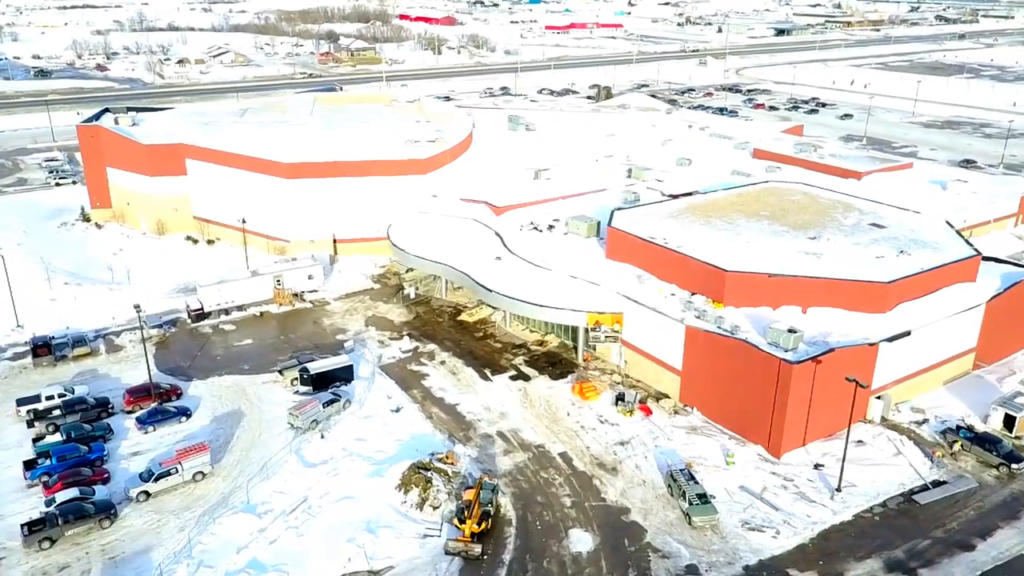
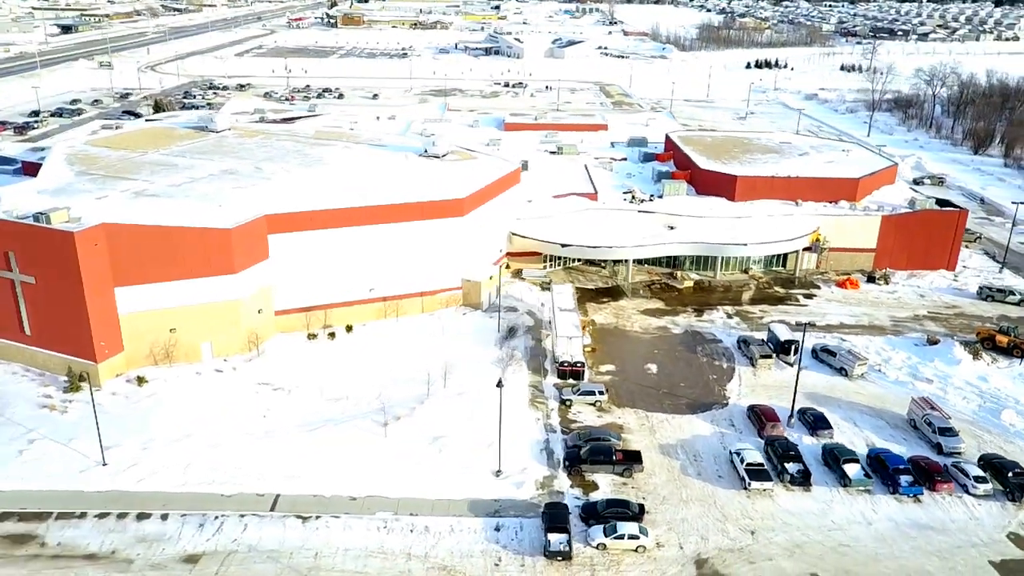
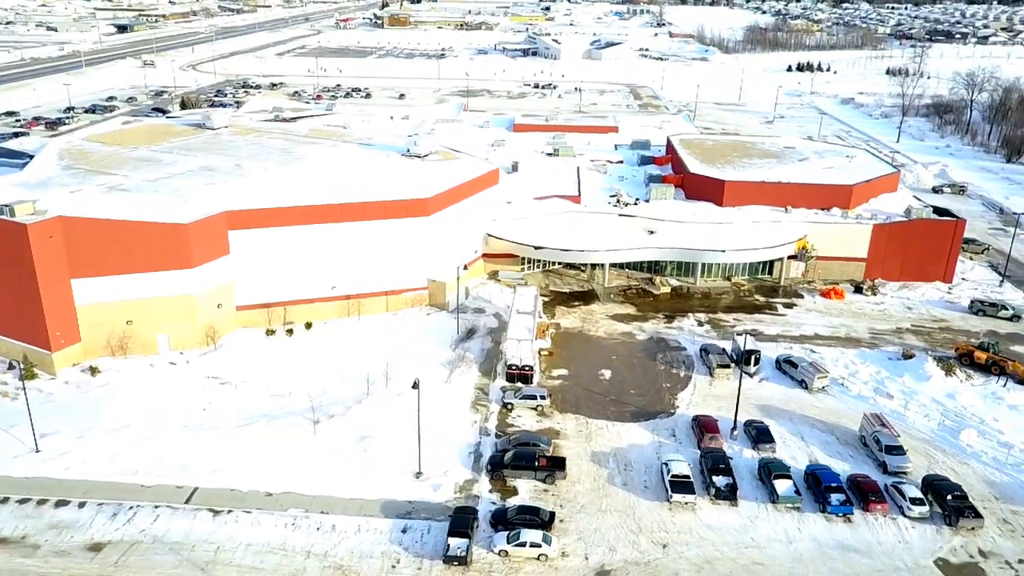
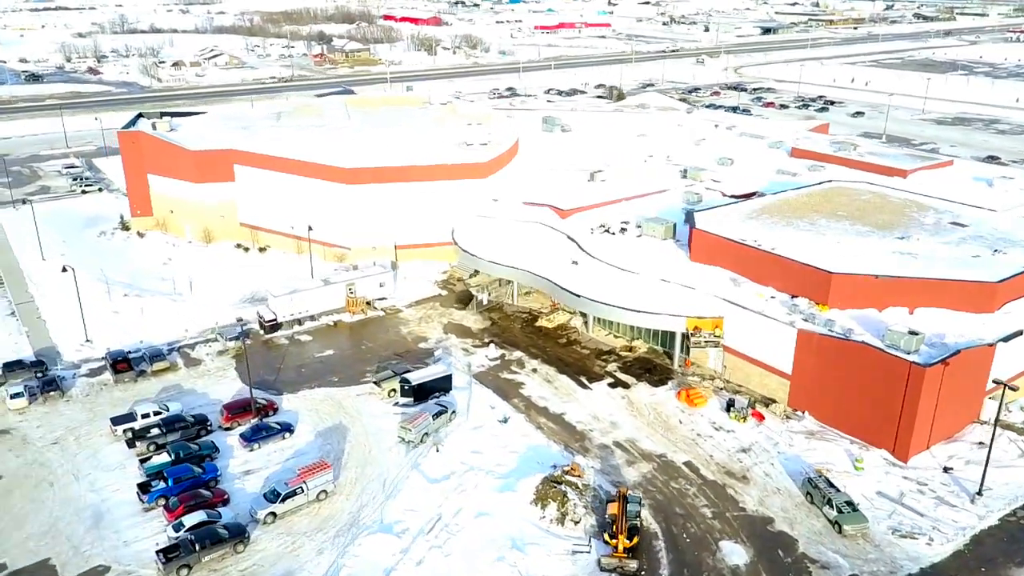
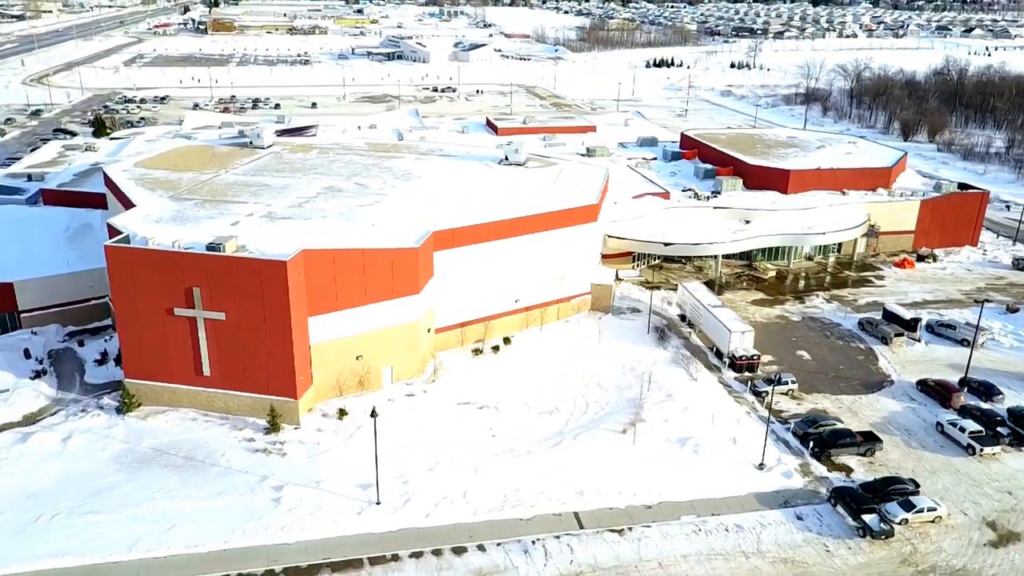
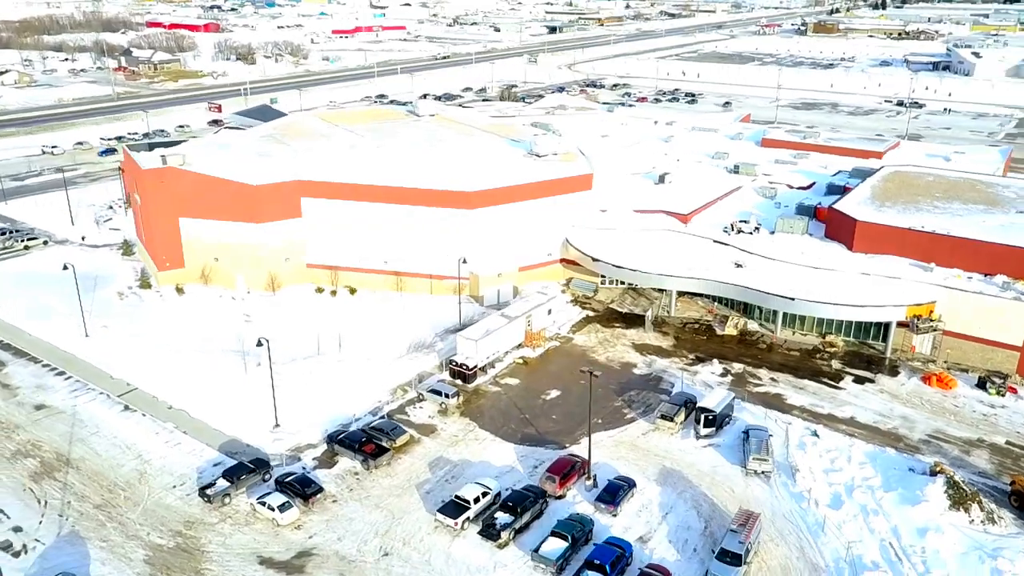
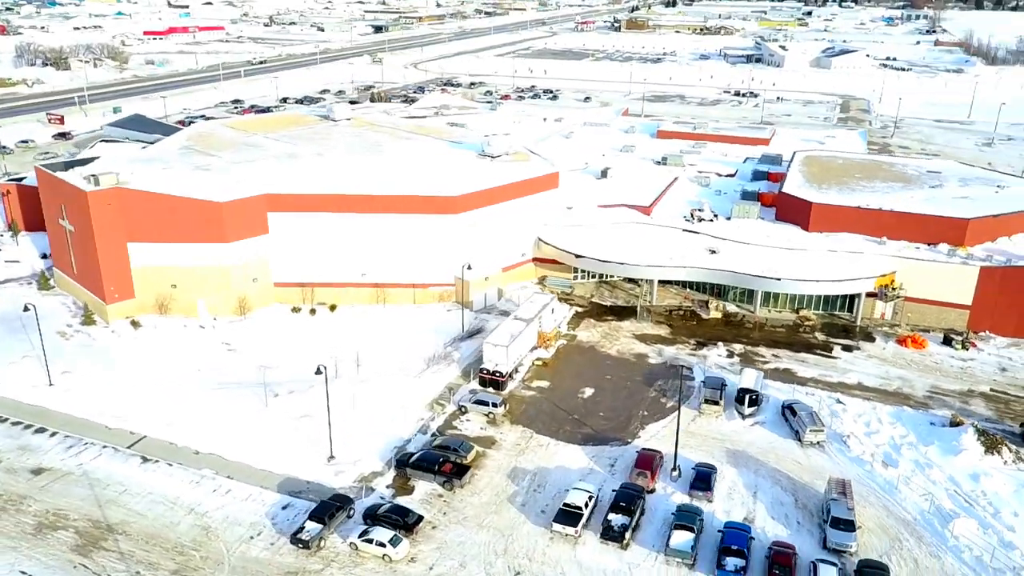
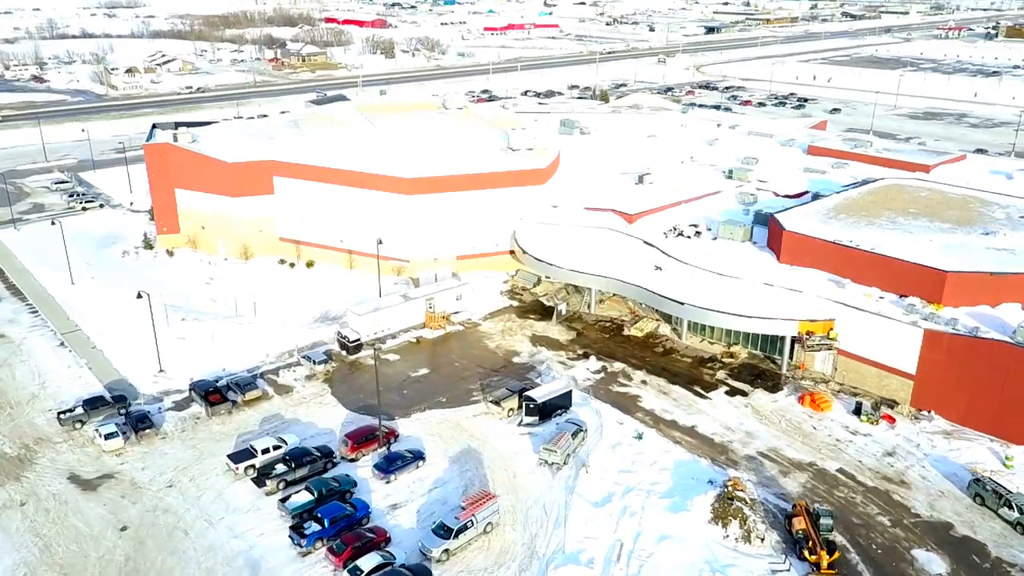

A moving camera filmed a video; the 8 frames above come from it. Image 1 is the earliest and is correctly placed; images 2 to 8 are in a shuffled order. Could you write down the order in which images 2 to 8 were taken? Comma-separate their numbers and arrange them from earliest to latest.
4, 8, 6, 7, 3, 2, 5
